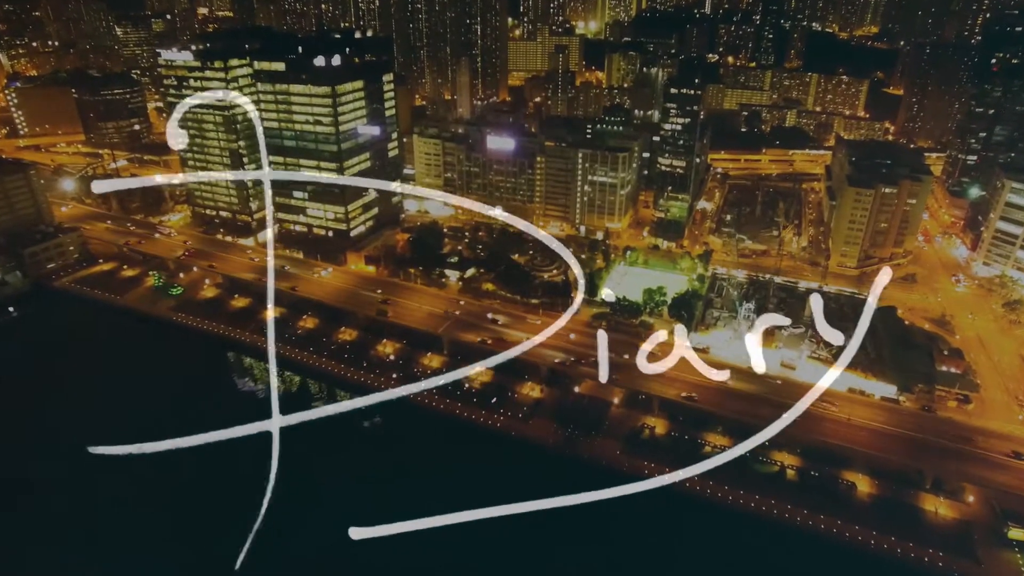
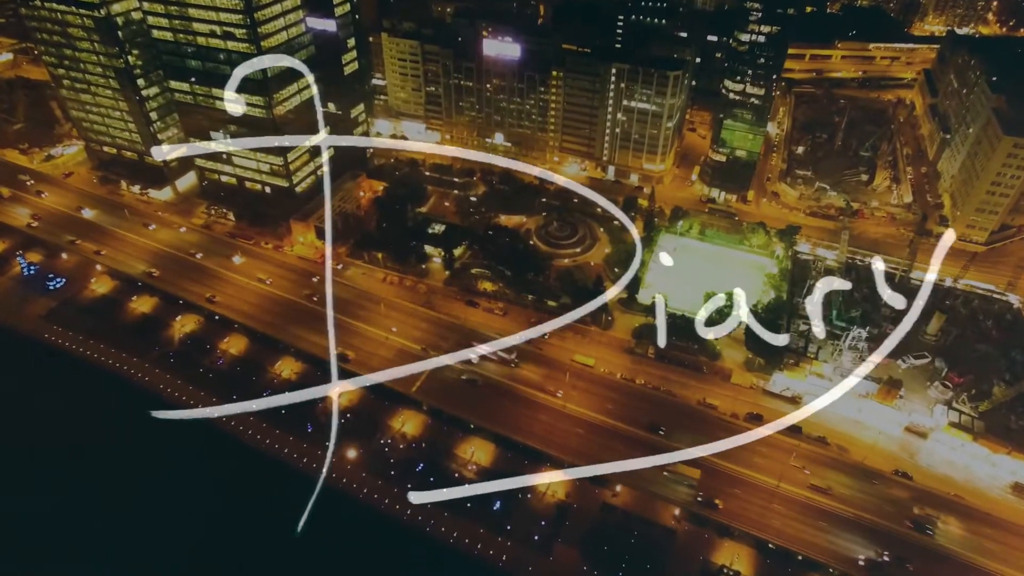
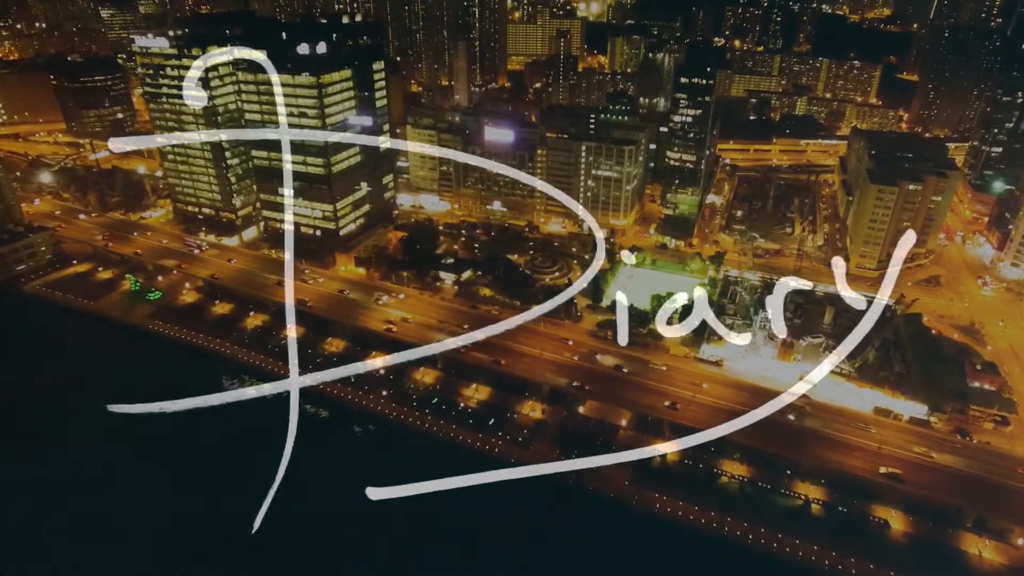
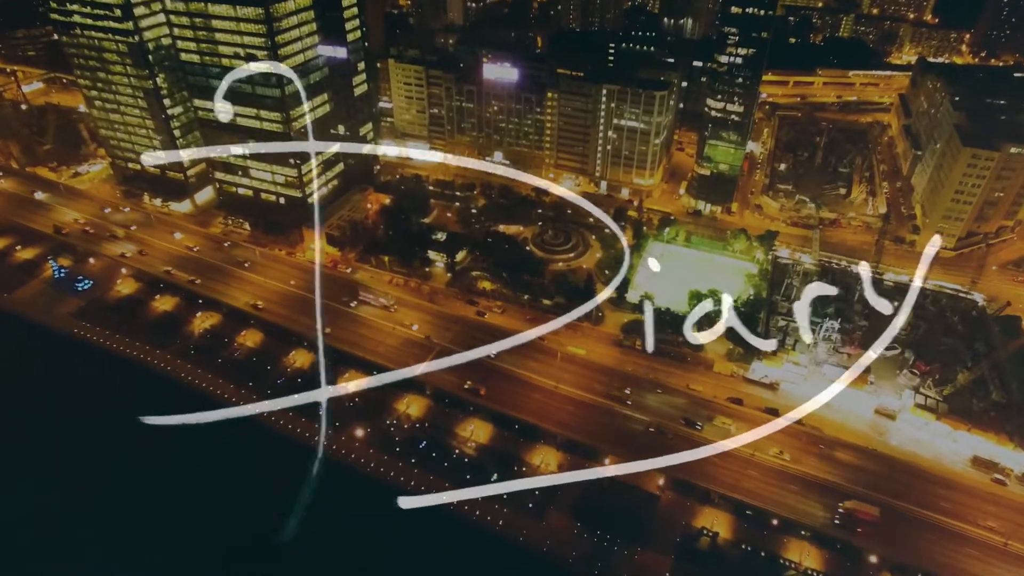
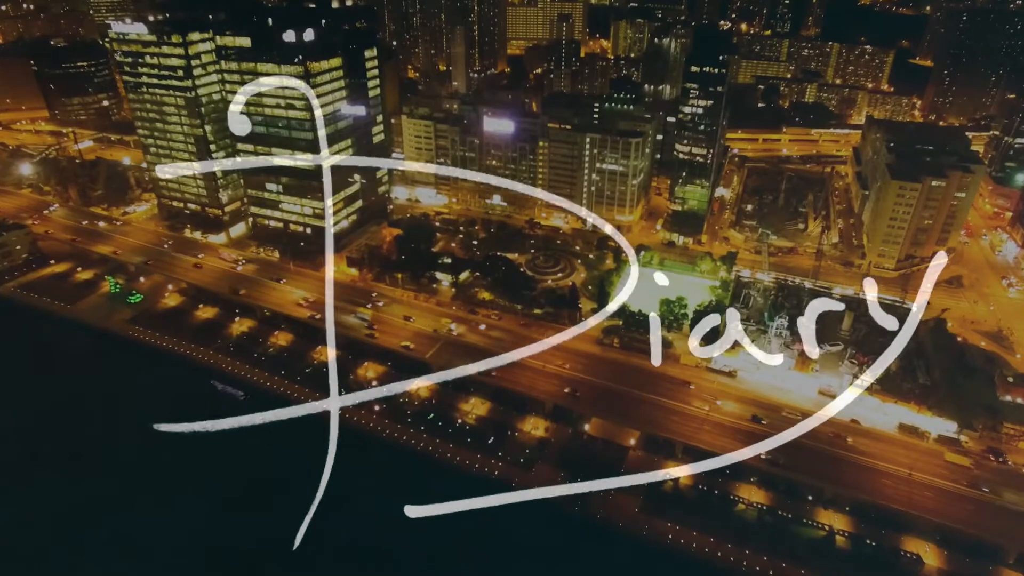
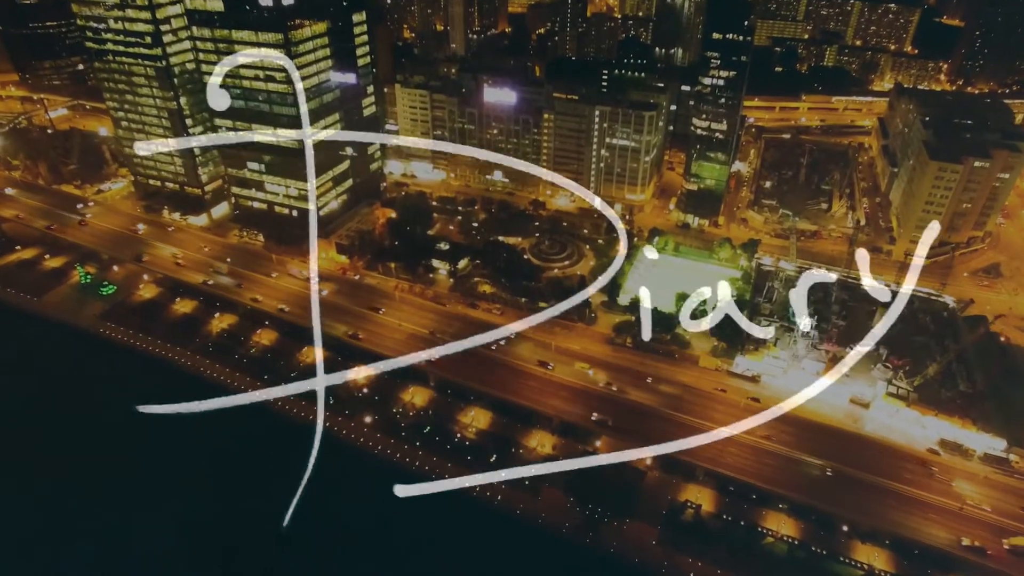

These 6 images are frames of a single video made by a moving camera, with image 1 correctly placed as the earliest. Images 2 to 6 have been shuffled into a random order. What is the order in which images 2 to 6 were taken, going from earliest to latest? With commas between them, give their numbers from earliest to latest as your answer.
3, 5, 6, 4, 2
